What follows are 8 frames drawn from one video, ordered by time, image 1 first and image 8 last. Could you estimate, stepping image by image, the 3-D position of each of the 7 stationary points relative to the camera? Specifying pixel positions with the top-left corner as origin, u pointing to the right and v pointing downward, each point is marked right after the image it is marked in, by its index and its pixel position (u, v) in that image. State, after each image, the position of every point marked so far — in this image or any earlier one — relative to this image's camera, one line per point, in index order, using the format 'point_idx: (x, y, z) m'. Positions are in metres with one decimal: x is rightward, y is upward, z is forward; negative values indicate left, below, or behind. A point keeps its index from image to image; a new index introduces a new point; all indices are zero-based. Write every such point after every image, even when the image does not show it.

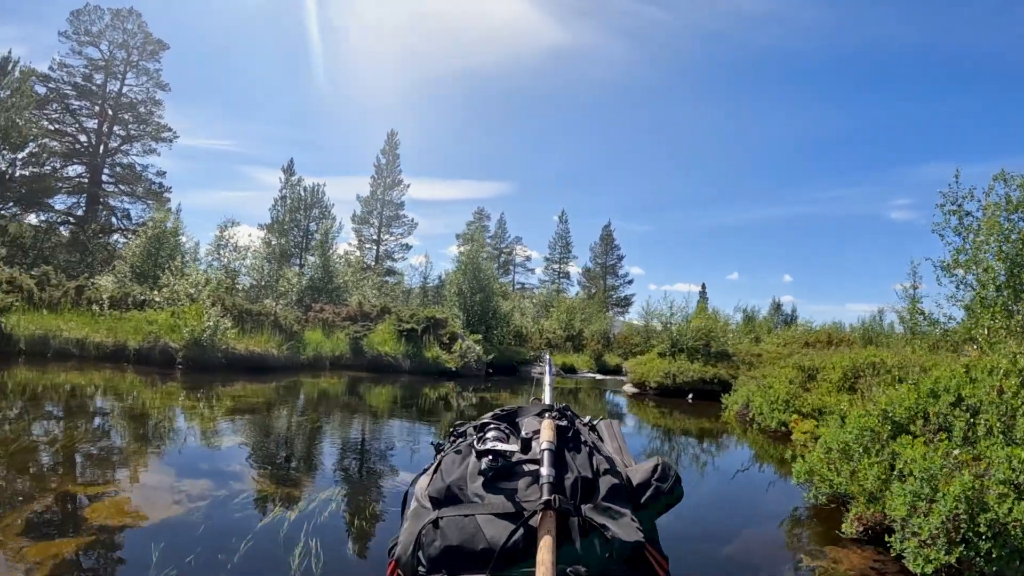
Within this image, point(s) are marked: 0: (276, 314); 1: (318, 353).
0: (-7.8, -0.8, +17.6) m
1: (-6.4, -2.1, +17.5) m
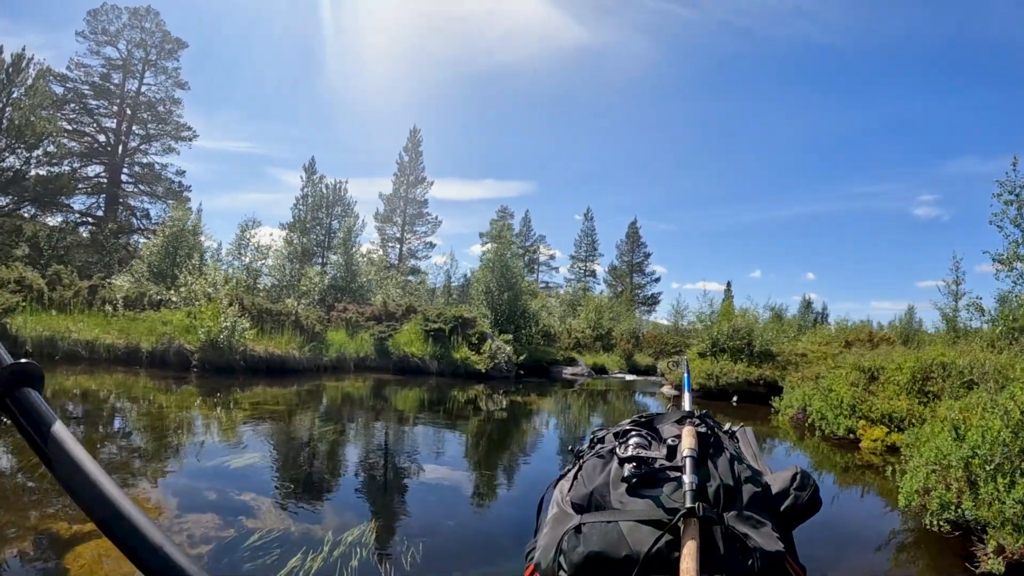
0: (-6.9, -0.8, +17.1) m
1: (-5.4, -2.1, +17.0) m
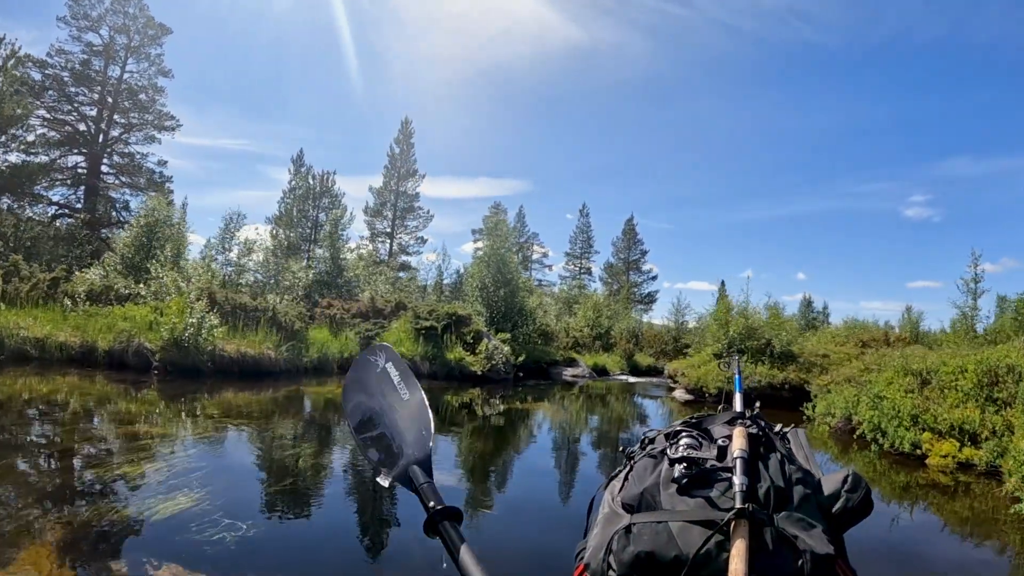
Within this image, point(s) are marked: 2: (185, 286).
0: (-6.9, -0.6, +15.9) m
1: (-5.5, -2.0, +15.8) m
2: (-9.6, +0.1, +16.1) m
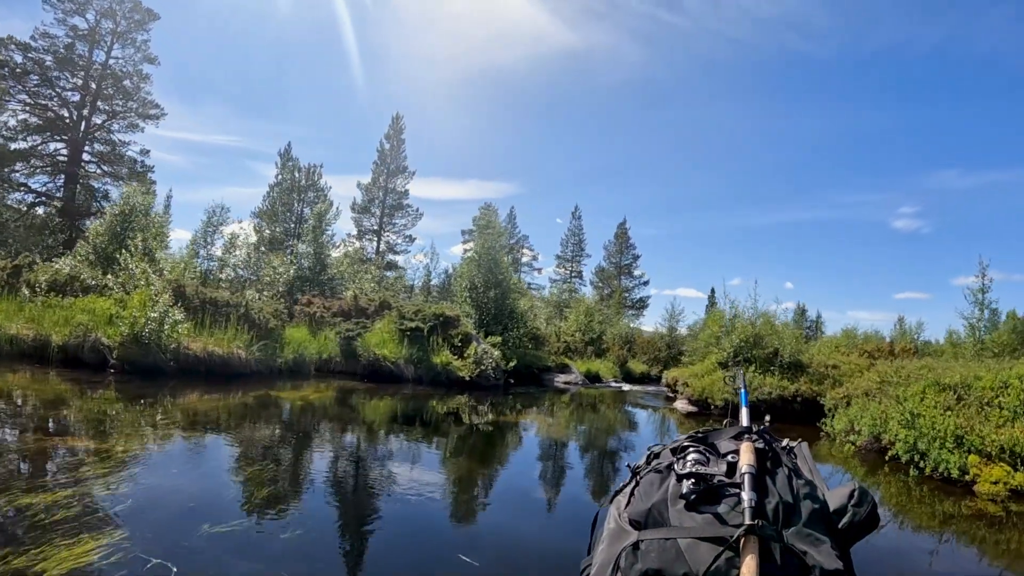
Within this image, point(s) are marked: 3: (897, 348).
0: (-7.2, -0.5, +14.9) m
1: (-5.8, -1.9, +14.8) m
2: (-9.9, +0.2, +15.1) m
3: (+11.9, -1.8, +16.9) m
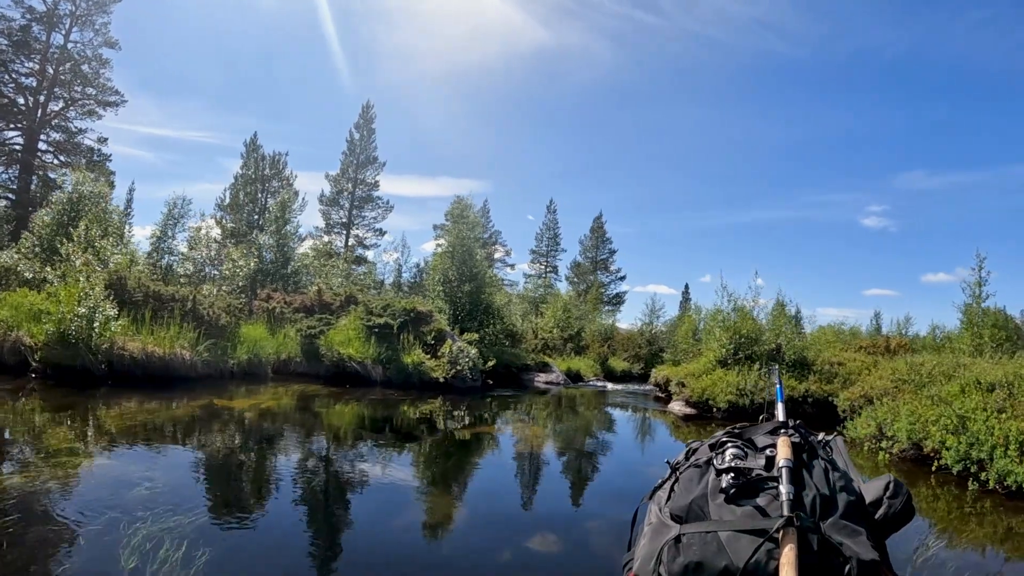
0: (-7.7, -0.3, +13.4) m
1: (-6.3, -1.7, +13.4) m
2: (-10.4, +0.4, +13.5) m
3: (+11.3, -1.7, +16.3) m
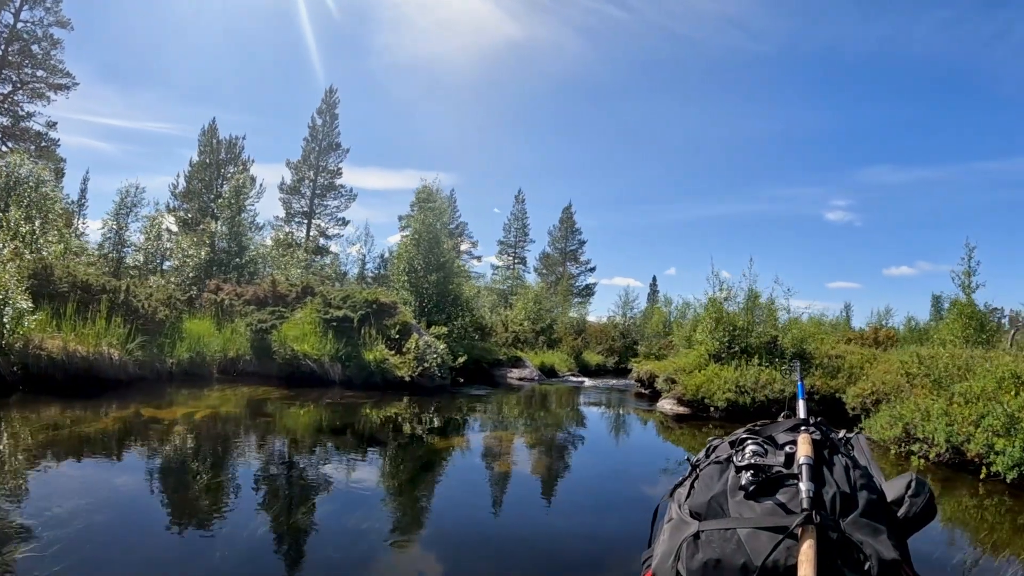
0: (-8.3, -0.1, +12.0) m
1: (-6.9, -1.5, +12.0) m
2: (-11.0, +0.6, +11.9) m
3: (+10.5, -1.4, +15.9) m
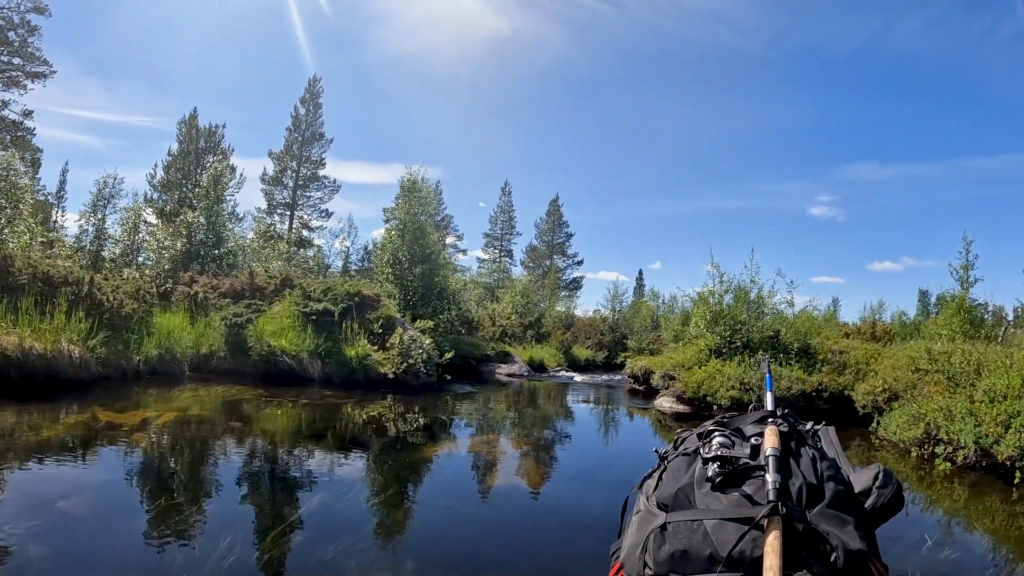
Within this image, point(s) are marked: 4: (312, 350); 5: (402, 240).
0: (-8.5, +0.1, +11.3) m
1: (-7.1, -1.3, +11.4) m
2: (-11.2, +0.8, +11.1) m
3: (+10.2, -1.2, +15.7) m
4: (-4.7, -1.5, +13.1) m
5: (-3.9, +1.6, +19.6) m
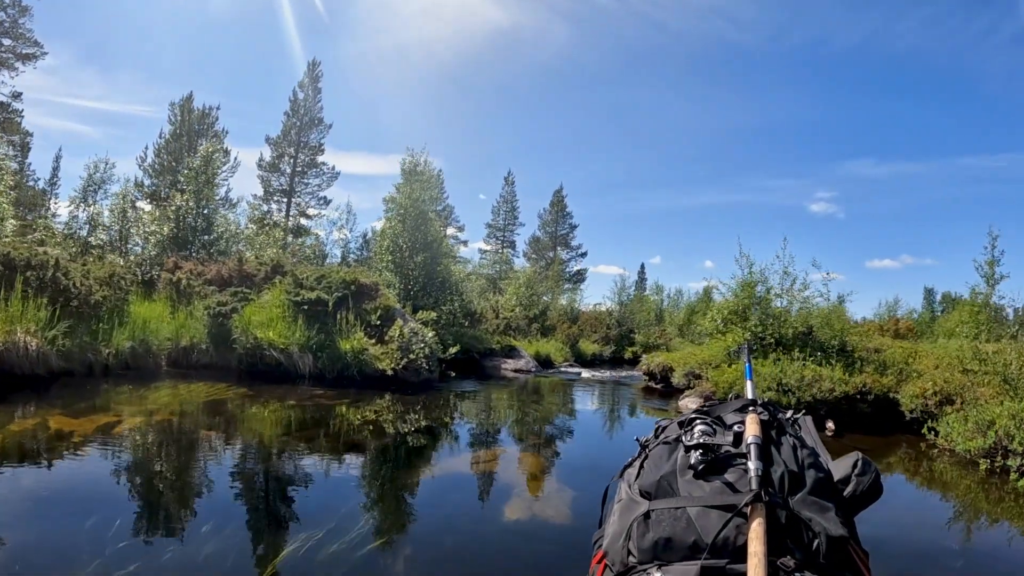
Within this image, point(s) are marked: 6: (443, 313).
0: (-8.3, +0.4, +10.5) m
1: (-6.9, -1.0, +10.6) m
2: (-11.0, +1.1, +10.3) m
3: (+10.3, -1.0, +15.0) m
4: (-4.5, -1.2, +12.4) m
5: (-3.7, +1.9, +18.8) m
6: (-2.5, -0.9, +19.3) m
